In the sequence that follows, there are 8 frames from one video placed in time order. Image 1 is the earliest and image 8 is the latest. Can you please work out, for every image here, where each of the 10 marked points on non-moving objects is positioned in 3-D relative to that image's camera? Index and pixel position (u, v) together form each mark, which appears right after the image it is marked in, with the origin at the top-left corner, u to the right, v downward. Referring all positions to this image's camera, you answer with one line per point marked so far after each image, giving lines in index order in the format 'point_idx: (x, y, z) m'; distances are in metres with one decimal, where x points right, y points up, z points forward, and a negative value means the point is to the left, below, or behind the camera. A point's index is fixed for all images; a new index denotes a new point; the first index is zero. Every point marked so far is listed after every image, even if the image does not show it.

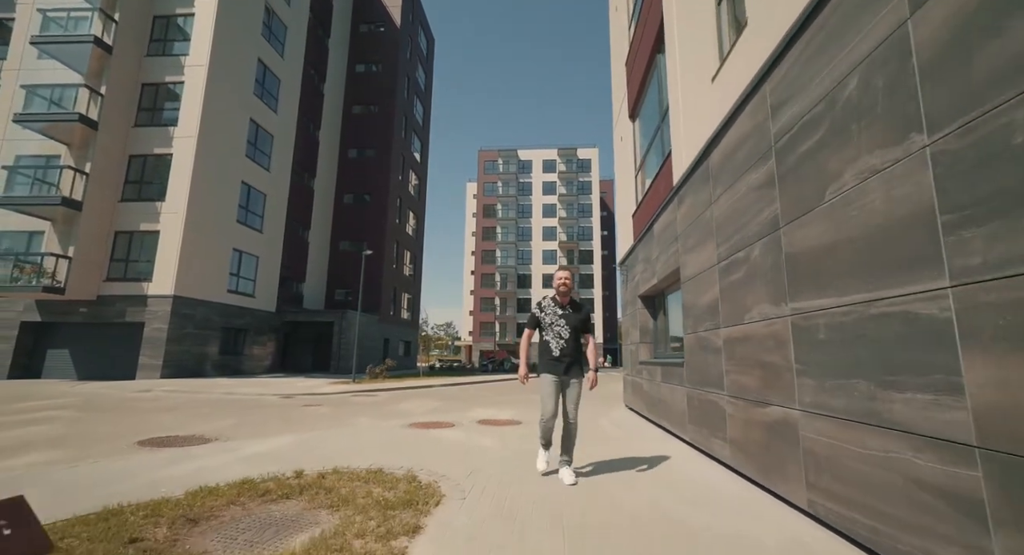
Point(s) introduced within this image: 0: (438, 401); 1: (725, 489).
0: (-2.2, -3.6, +13.3) m
1: (+1.8, -1.8, +3.9) m
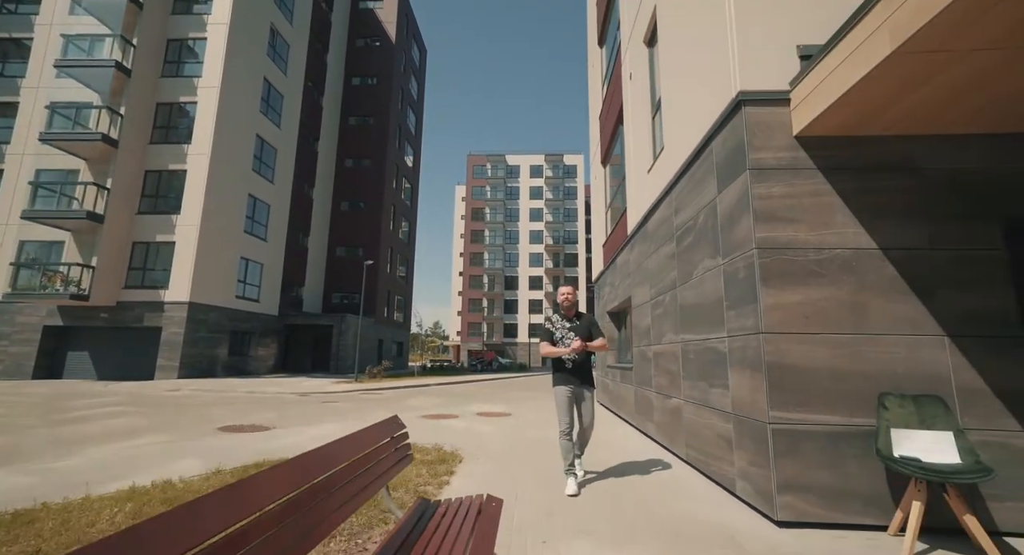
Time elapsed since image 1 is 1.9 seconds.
0: (-2.5, -4.0, +15.3) m
1: (+1.8, -2.3, +6.0) m
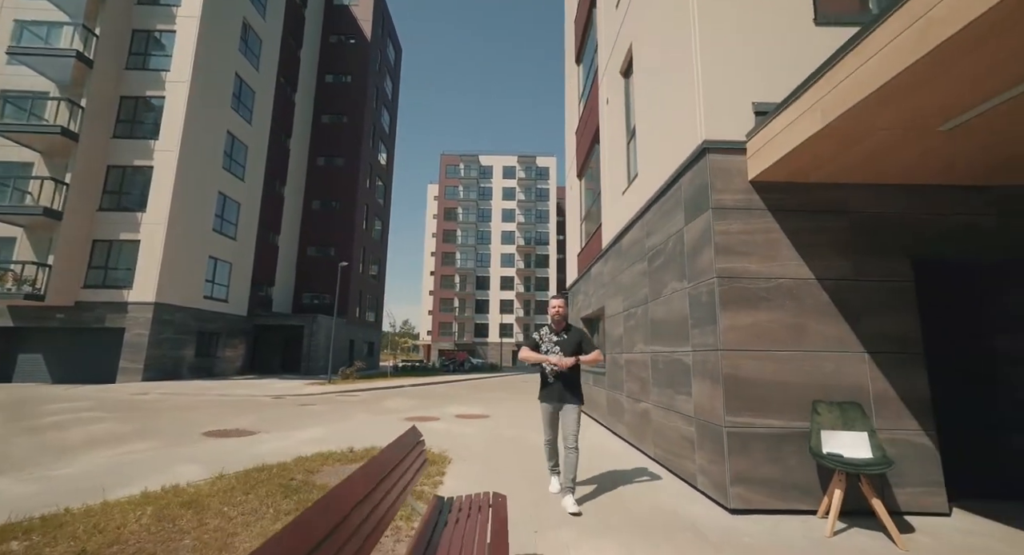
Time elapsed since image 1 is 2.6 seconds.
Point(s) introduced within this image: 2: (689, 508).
0: (-3.4, -4.2, +15.6) m
1: (+1.5, -2.5, +6.6) m
2: (+1.6, -2.1, +4.0) m
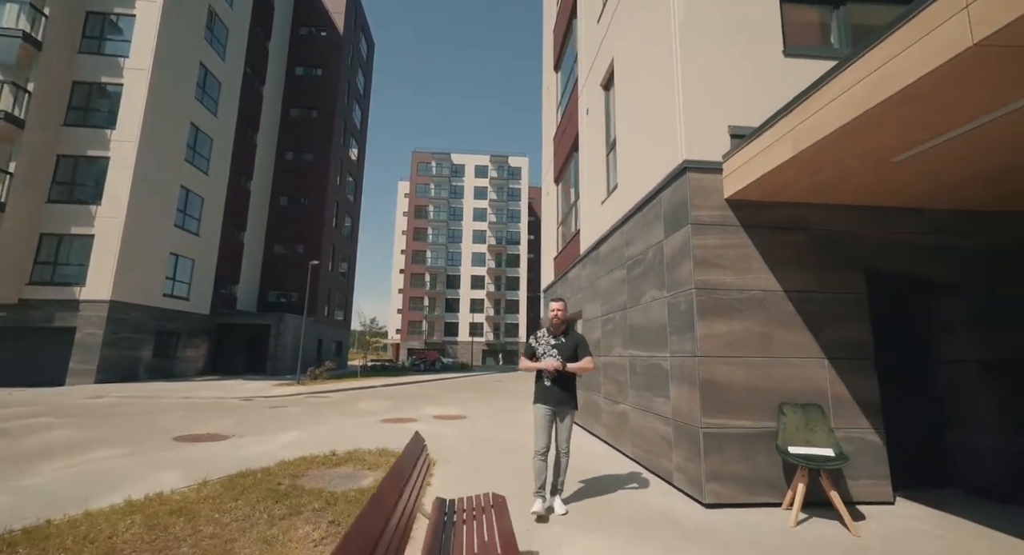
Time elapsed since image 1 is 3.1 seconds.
0: (-4.2, -4.2, +15.5) m
1: (+1.3, -2.6, +6.9) m
2: (+1.5, -2.2, +4.3) m
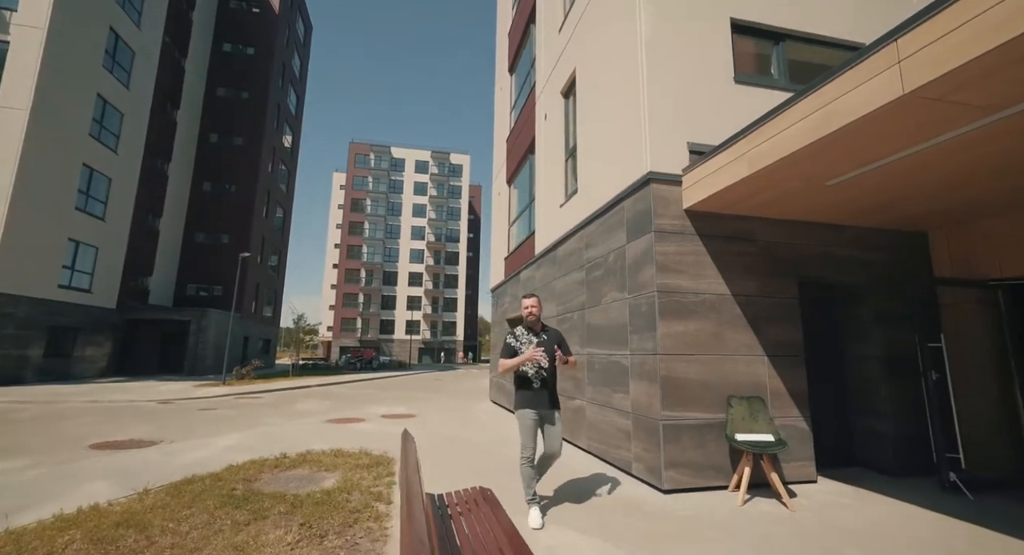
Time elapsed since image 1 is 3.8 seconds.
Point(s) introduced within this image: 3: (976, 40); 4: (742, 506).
0: (-6.1, -4.0, +14.9) m
1: (+0.6, -2.6, +7.1) m
2: (+1.2, -2.2, +4.7) m
3: (+2.6, +1.4, +2.6) m
4: (+2.2, -2.1, +4.2) m
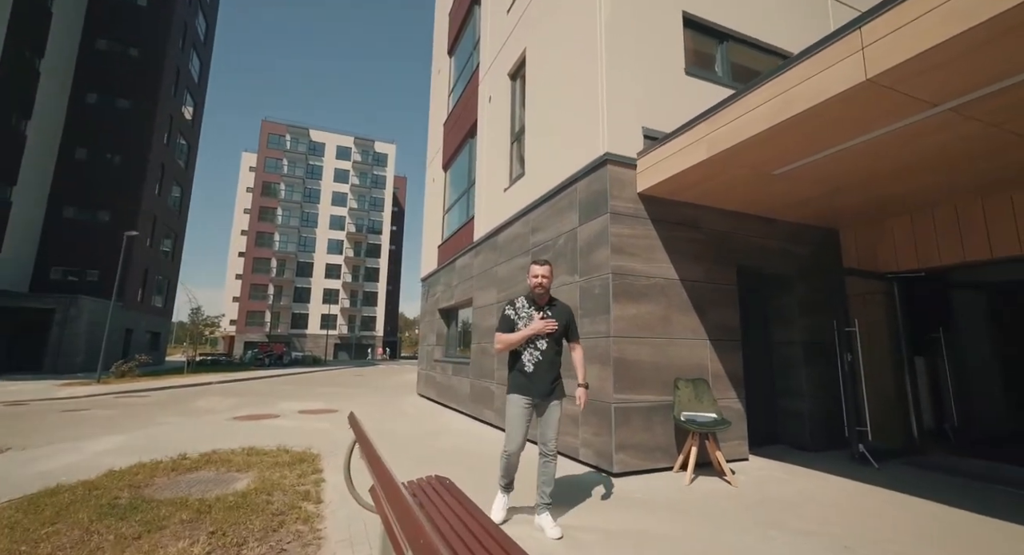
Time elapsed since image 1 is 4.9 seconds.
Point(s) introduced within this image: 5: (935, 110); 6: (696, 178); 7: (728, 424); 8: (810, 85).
0: (-8.3, -3.6, +13.4) m
1: (-0.3, -2.4, +6.9) m
2: (+0.7, -2.0, +4.5) m
3: (+2.5, +1.5, +2.7) m
4: (+1.7, -2.0, +4.3) m
5: (+3.1, +1.2, +3.4) m
6: (+1.9, +1.0, +4.7) m
7: (+2.1, -1.4, +4.4) m
8: (+2.3, +1.5, +3.4) m
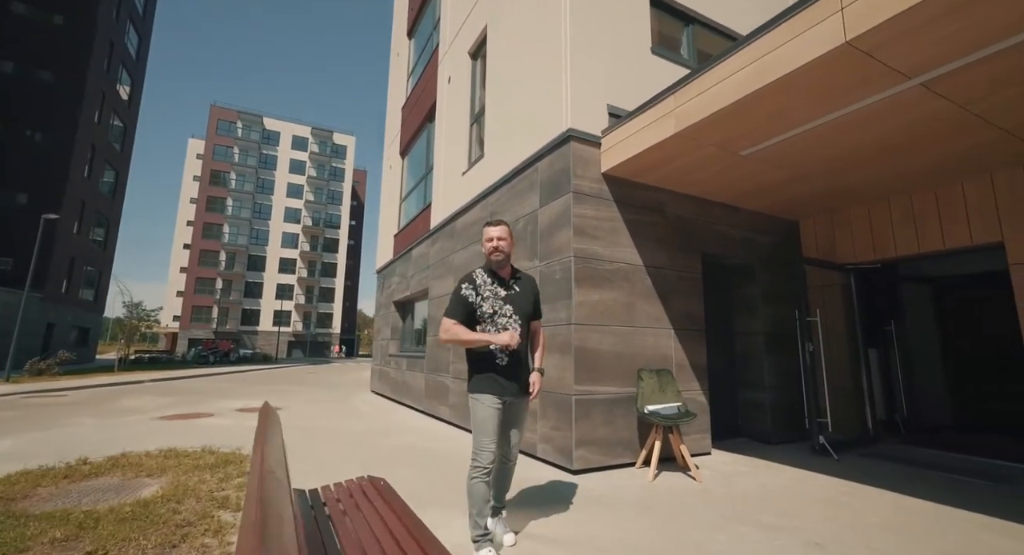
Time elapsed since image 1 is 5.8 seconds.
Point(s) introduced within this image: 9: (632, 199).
0: (-9.5, -3.2, +12.3) m
1: (-1.0, -2.2, +6.4) m
2: (+0.2, -1.8, +4.2) m
3: (+2.3, +1.6, +2.5) m
4: (+1.3, -1.8, +4.0) m
5: (+2.8, +1.4, +3.3) m
6: (+1.5, +1.2, +4.4) m
7: (+1.7, -1.3, +4.2) m
8: (+1.9, +1.6, +3.2) m
9: (+1.3, +0.9, +4.9) m
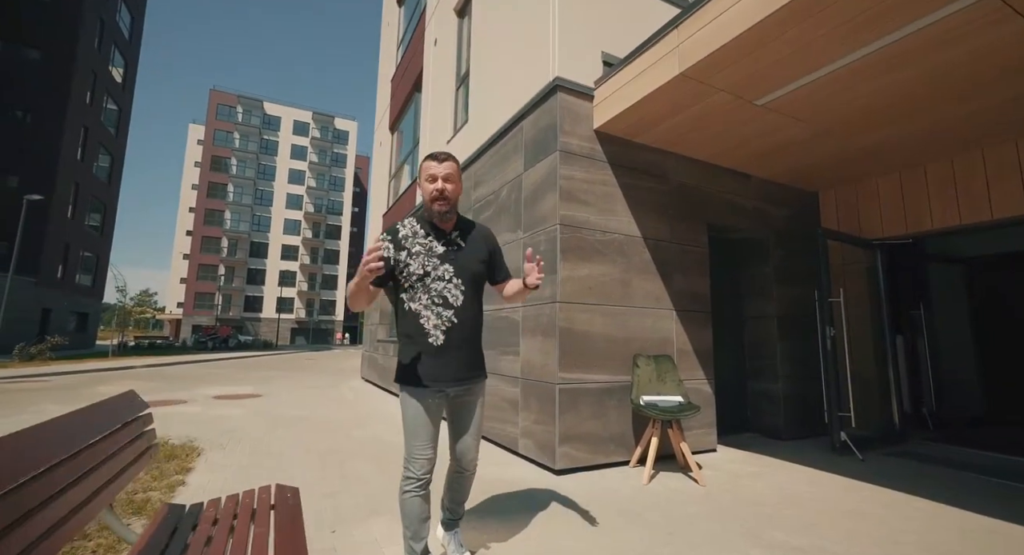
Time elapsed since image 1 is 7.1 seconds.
0: (-9.6, -2.8, +11.9) m
1: (-1.2, -1.9, +5.9) m
2: (0.0, -1.6, +3.7) m
3: (+2.1, +1.8, +1.9) m
4: (+1.0, -1.6, +3.5) m
5: (+2.6, +1.6, +2.6) m
6: (+1.3, +1.4, +3.8) m
7: (+1.5, -1.0, +3.6) m
8: (+1.7, +1.8, +2.6) m
9: (+1.1, +1.1, +4.3) m
